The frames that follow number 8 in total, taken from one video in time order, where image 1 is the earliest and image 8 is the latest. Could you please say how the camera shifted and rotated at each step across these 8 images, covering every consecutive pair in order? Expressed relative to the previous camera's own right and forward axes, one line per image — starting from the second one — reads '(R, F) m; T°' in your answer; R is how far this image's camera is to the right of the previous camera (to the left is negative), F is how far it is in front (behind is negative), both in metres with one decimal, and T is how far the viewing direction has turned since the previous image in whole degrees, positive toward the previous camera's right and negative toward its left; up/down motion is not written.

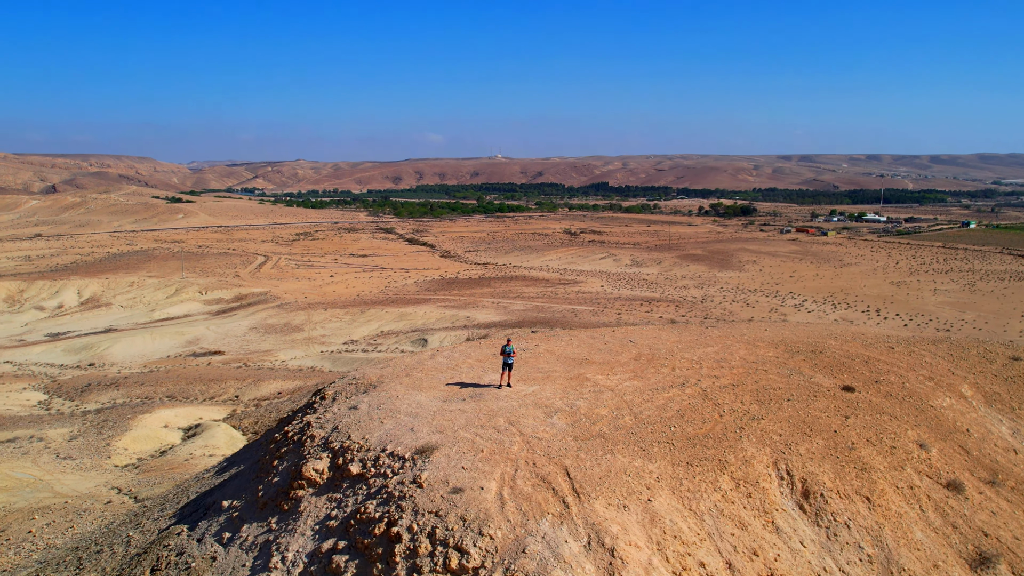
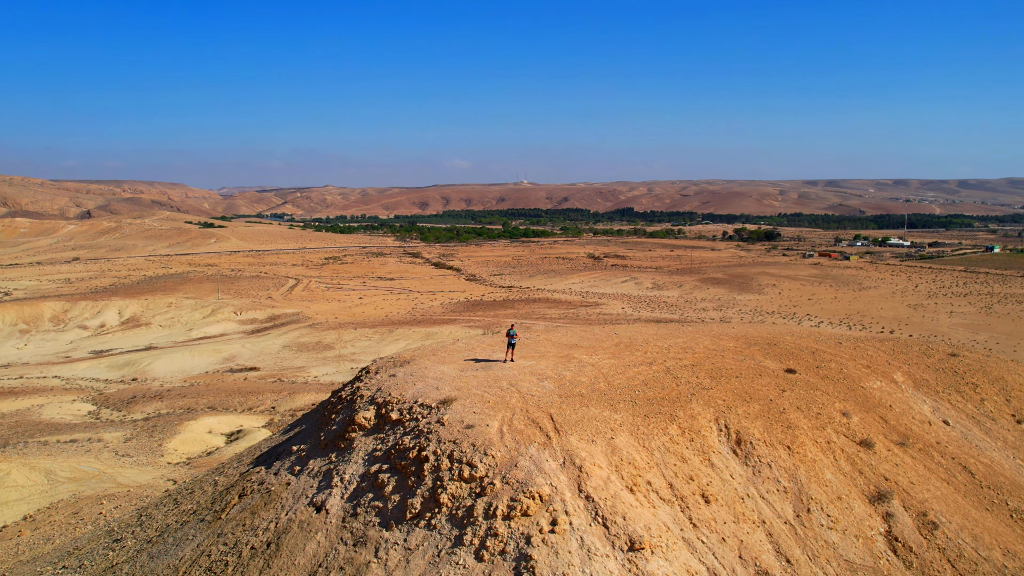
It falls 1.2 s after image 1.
(+0.3, -1.6) m; -3°
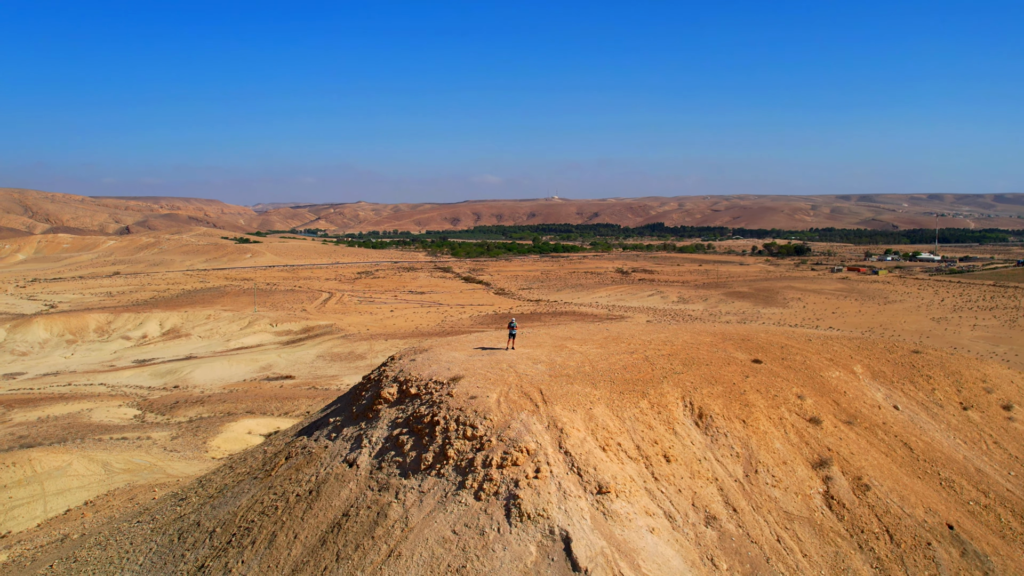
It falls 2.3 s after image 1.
(+0.4, -1.3) m; -3°
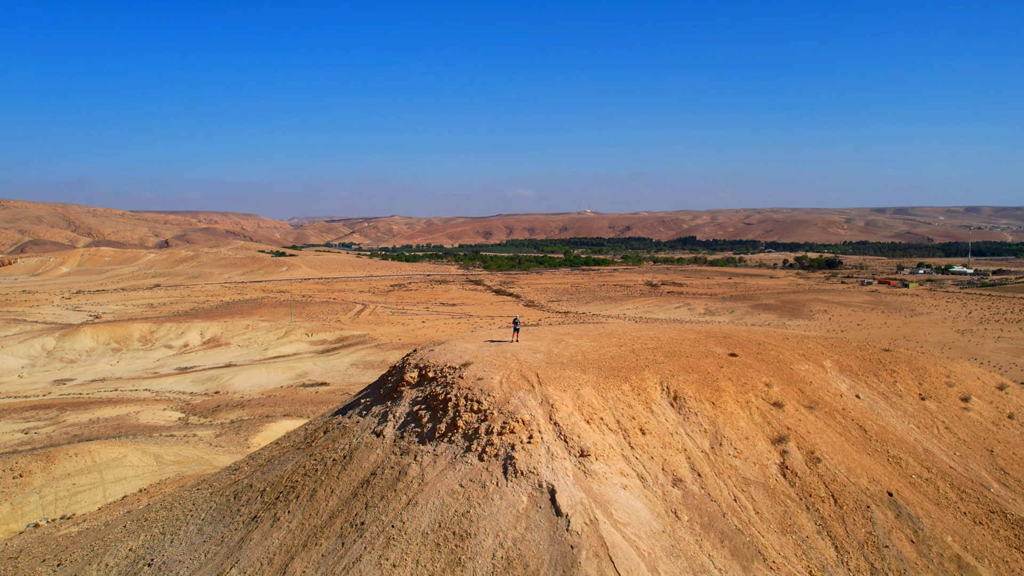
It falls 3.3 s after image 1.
(+0.5, -1.4) m; -3°
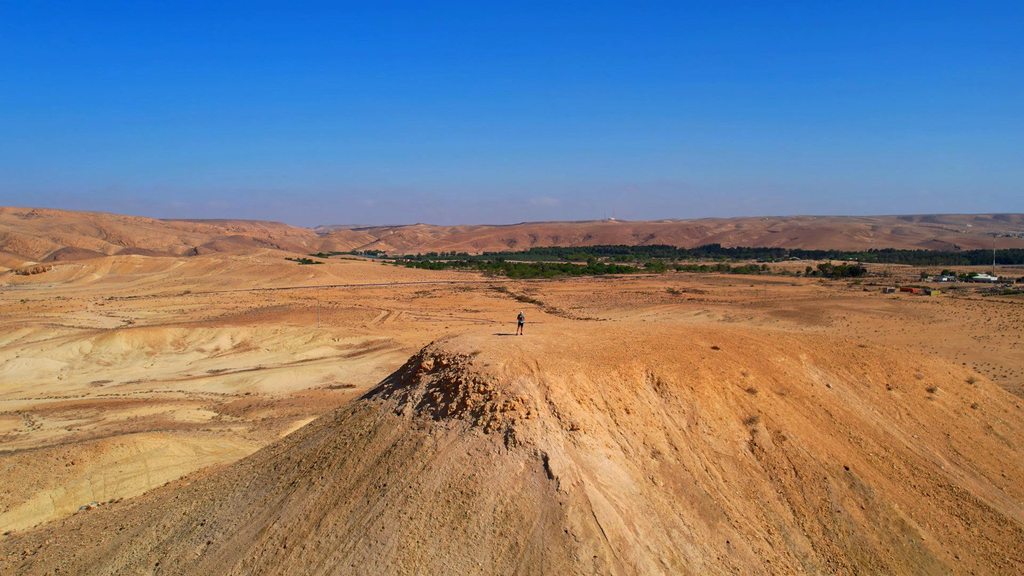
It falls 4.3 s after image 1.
(+0.4, -1.3) m; -2°
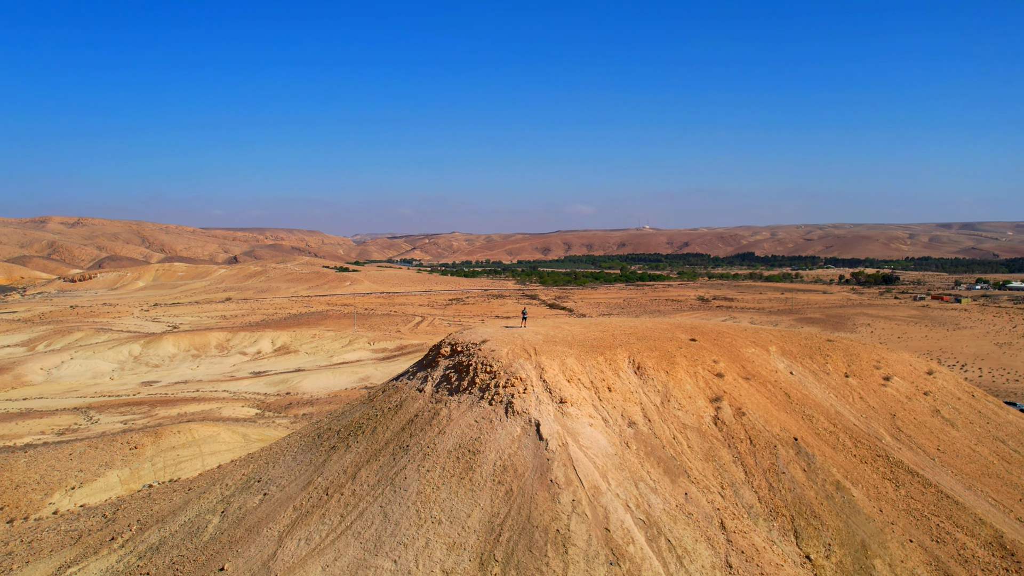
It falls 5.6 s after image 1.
(+0.6, -1.8) m; -3°
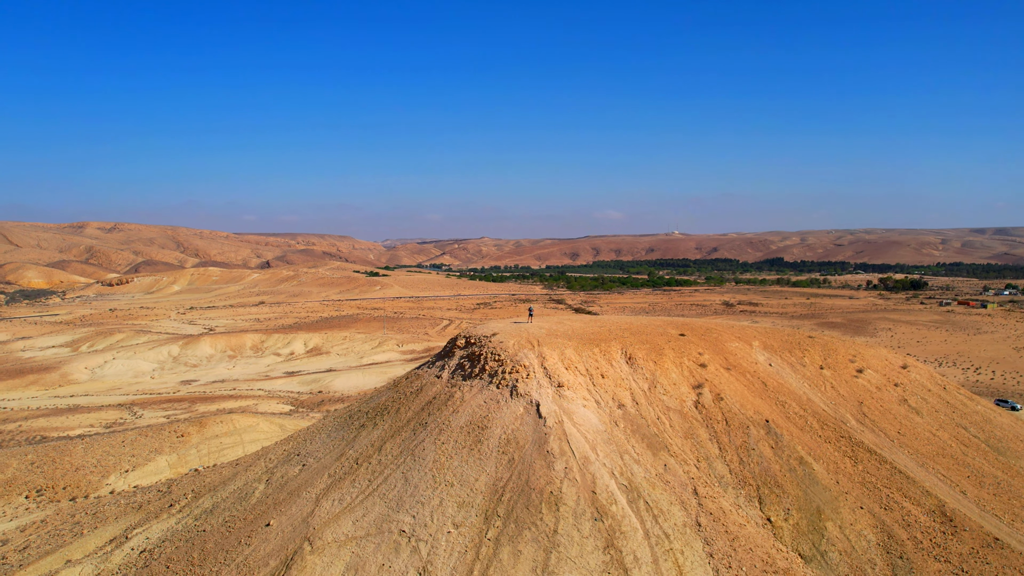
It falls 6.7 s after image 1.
(+0.5, -1.6) m; -3°
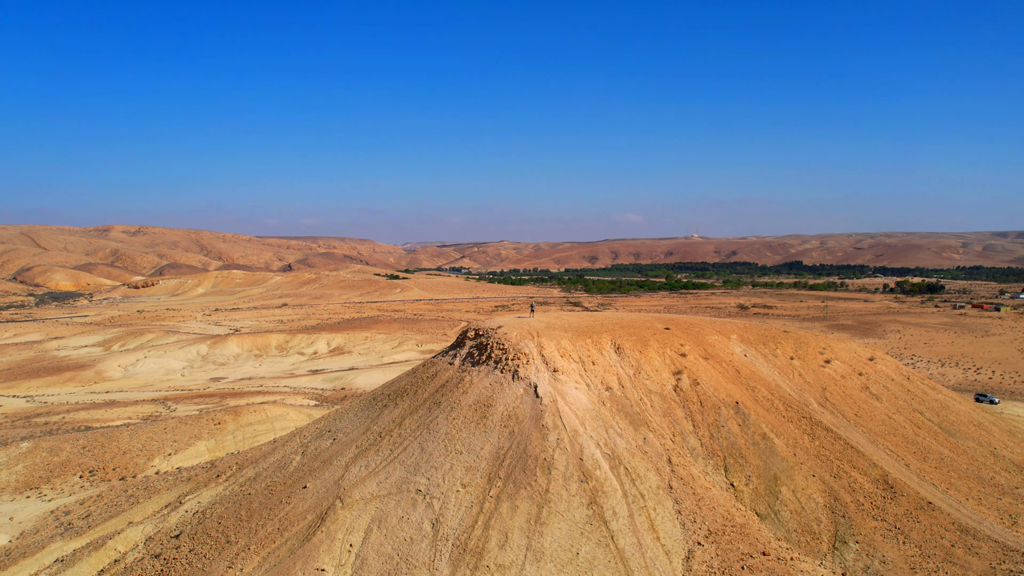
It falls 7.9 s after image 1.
(+0.4, -1.8) m; -2°
